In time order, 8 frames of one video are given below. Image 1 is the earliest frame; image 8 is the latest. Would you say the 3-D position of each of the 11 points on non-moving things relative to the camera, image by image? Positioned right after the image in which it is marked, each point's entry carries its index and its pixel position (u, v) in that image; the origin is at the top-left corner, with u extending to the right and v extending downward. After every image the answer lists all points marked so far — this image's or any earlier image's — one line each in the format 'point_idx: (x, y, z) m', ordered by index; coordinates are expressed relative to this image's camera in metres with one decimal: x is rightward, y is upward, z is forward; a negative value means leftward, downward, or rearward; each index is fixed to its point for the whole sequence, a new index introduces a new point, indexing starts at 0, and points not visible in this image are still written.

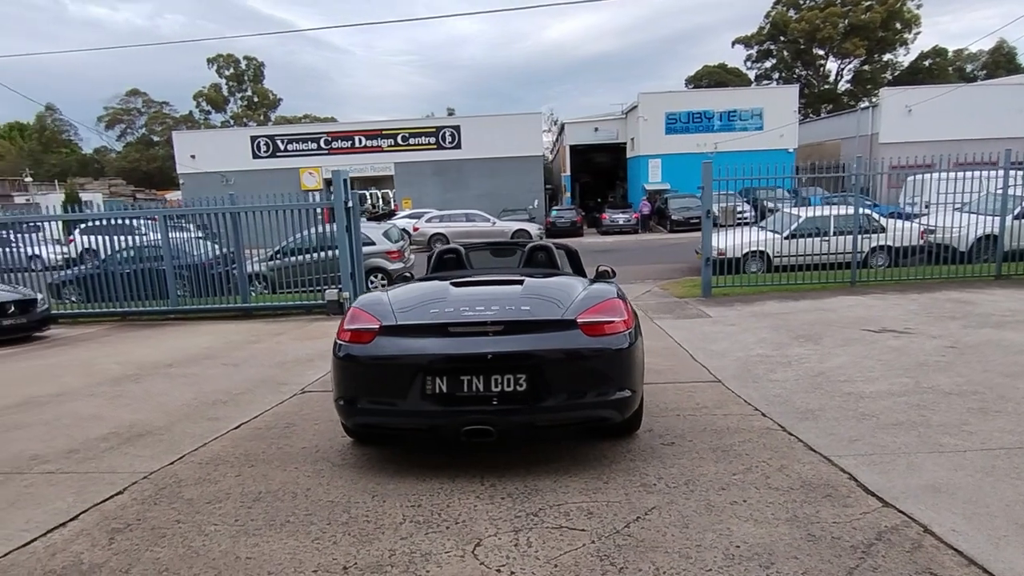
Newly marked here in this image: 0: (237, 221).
0: (-5.2, +1.3, +11.4) m
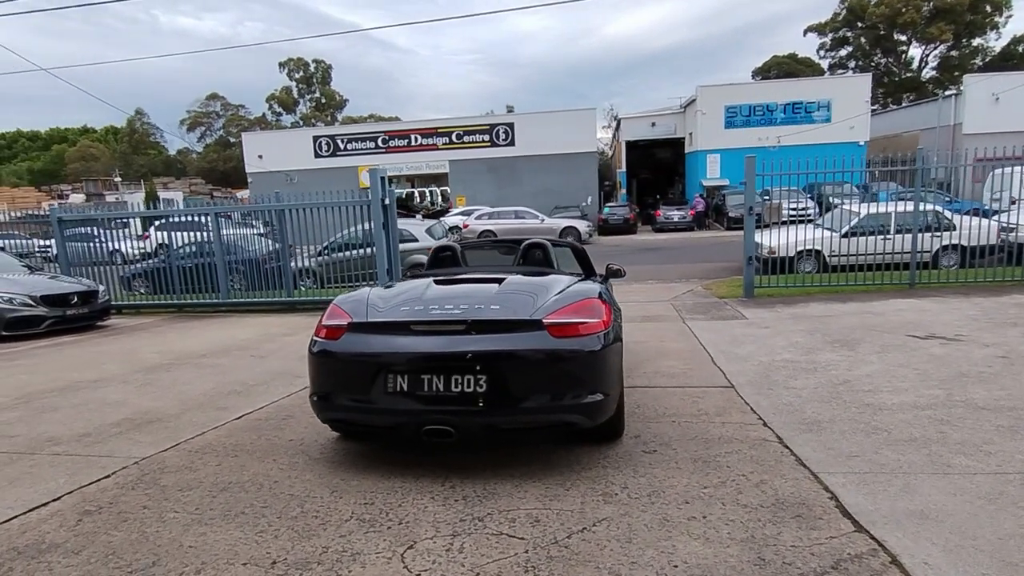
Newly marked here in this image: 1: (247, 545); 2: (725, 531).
0: (-4.5, +1.4, +11.9) m
1: (-1.2, -1.2, +2.8) m
2: (+1.0, -1.1, +2.8) m
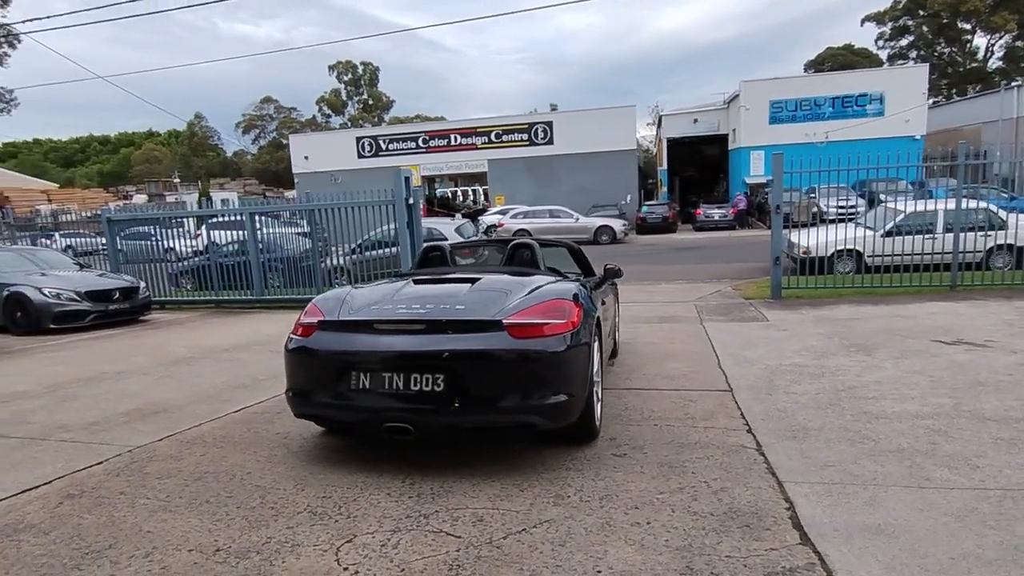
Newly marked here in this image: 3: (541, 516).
0: (-4.0, +1.4, +12.2) m
1: (-1.5, -1.2, +2.9) m
2: (+0.7, -1.1, +2.7) m
3: (+0.1, -1.1, +3.0) m
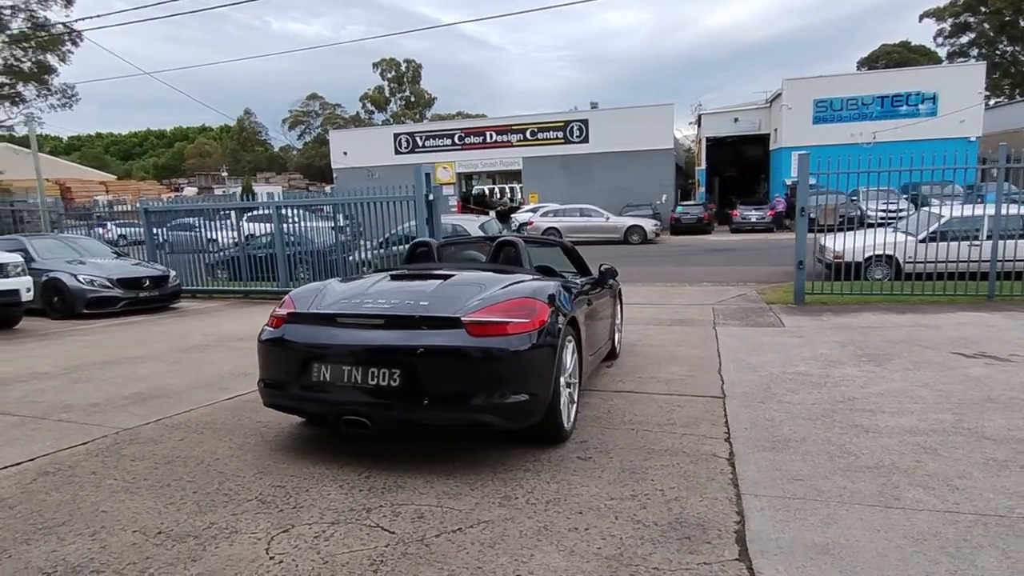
0: (-3.6, +1.6, +12.4) m
1: (-1.8, -1.1, +3.0) m
2: (+0.4, -1.1, +2.6) m
3: (-0.2, -1.1, +2.9) m
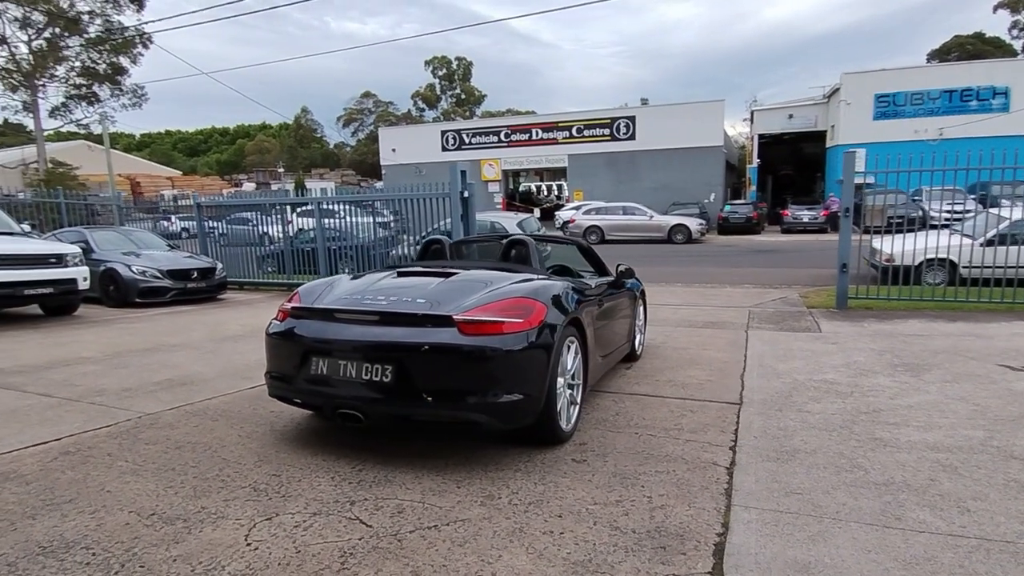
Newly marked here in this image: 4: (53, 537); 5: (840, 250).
0: (-2.8, +1.7, +12.7) m
1: (-1.9, -1.1, +3.1) m
2: (+0.2, -1.1, +2.6) m
3: (-0.3, -1.1, +2.9) m
4: (-2.1, -1.1, +2.7) m
5: (+5.2, +0.6, +9.5) m
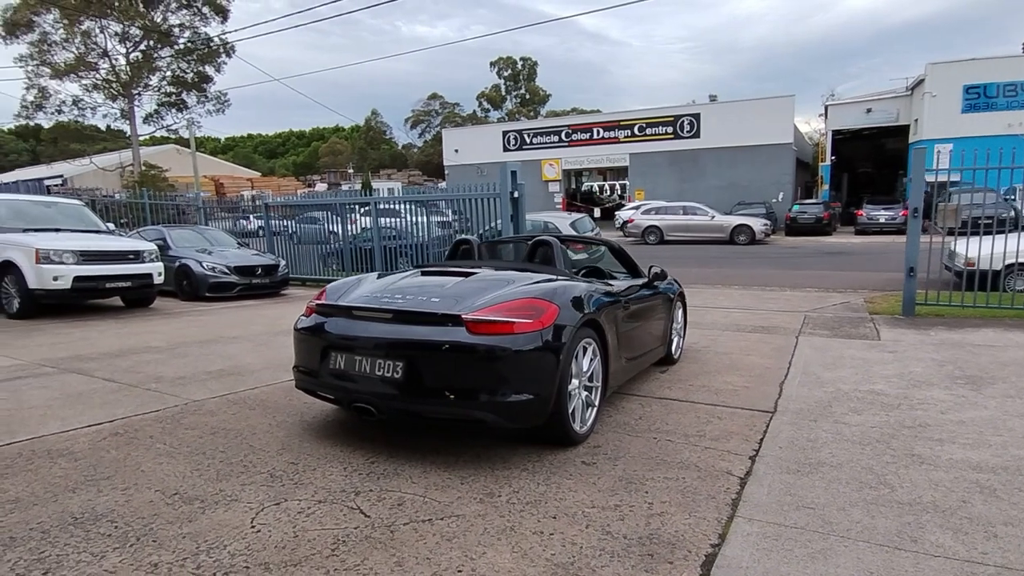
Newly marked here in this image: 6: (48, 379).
0: (-1.7, +1.7, +13.0) m
1: (-1.9, -1.1, +3.4) m
2: (+0.2, -1.2, +2.6) m
3: (-0.3, -1.1, +3.0) m
4: (-2.1, -1.1, +3.0) m
5: (+5.9, +0.5, +9.0) m
6: (-4.3, -0.9, +5.6) m
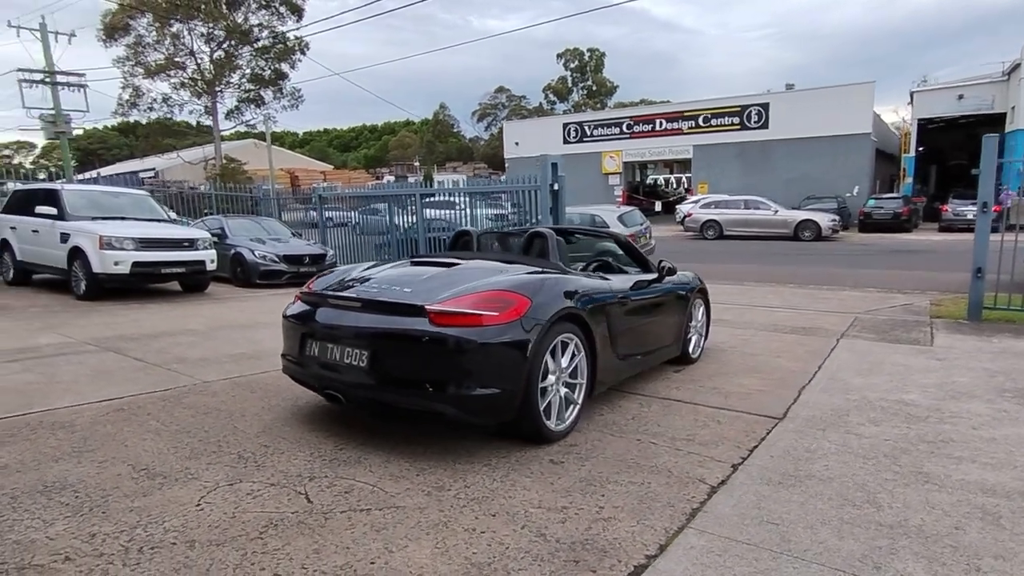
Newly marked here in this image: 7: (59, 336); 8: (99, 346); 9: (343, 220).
0: (-0.8, +1.9, +13.0) m
1: (-2.1, -1.0, +3.5) m
2: (-0.2, -1.1, +2.5) m
3: (-0.6, -1.1, +3.0) m
4: (-2.4, -1.0, +3.2) m
5: (+6.3, +0.5, +8.2) m
6: (-4.3, -0.7, +6.0) m
7: (-5.3, -0.6, +7.0) m
8: (-4.5, -0.6, +6.5) m
9: (-4.7, +1.8, +15.9) m
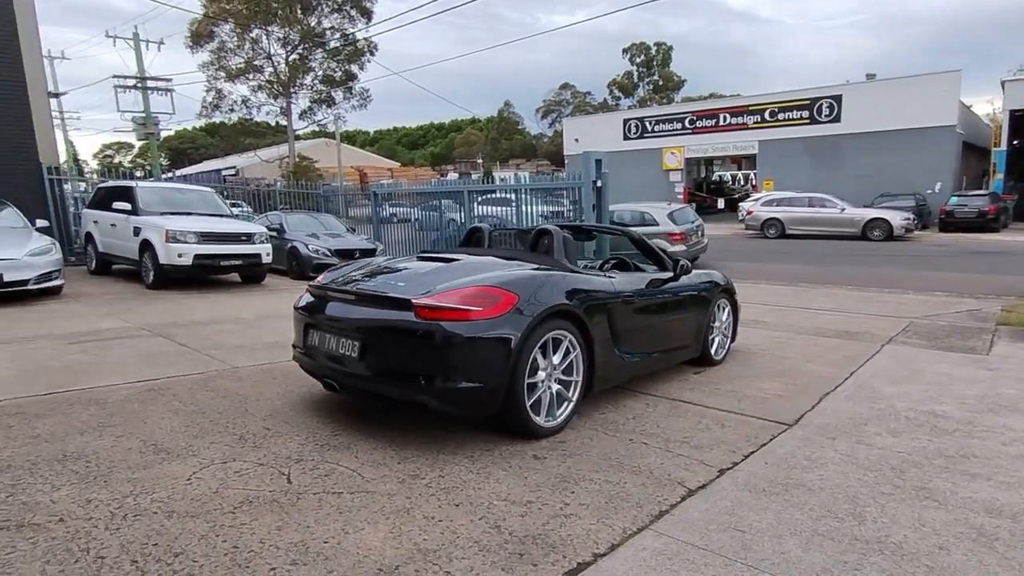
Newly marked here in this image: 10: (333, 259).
0: (+0.2, +2.0, +13.1) m
1: (-2.2, -0.9, +3.8) m
2: (-0.4, -1.1, +2.6) m
3: (-0.7, -1.0, +3.1) m
4: (-2.5, -0.9, +3.5) m
5: (+6.7, +0.4, +7.5) m
6: (-4.1, -0.6, +6.5) m
7: (-5.0, -0.4, +7.6) m
8: (-4.2, -0.5, +7.0) m
9: (-3.4, +1.9, +16.4) m
10: (-3.7, +0.6, +12.6) m
